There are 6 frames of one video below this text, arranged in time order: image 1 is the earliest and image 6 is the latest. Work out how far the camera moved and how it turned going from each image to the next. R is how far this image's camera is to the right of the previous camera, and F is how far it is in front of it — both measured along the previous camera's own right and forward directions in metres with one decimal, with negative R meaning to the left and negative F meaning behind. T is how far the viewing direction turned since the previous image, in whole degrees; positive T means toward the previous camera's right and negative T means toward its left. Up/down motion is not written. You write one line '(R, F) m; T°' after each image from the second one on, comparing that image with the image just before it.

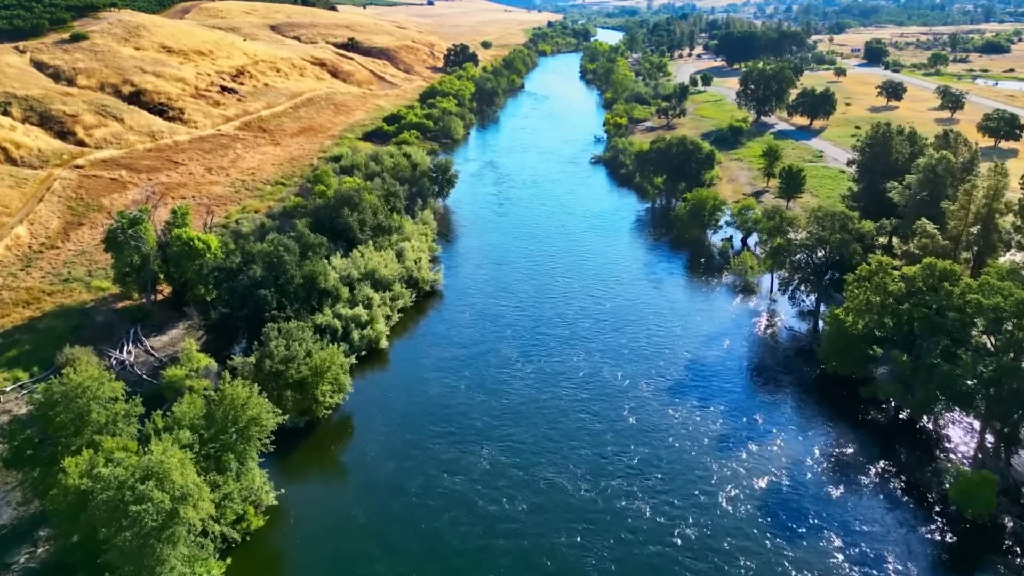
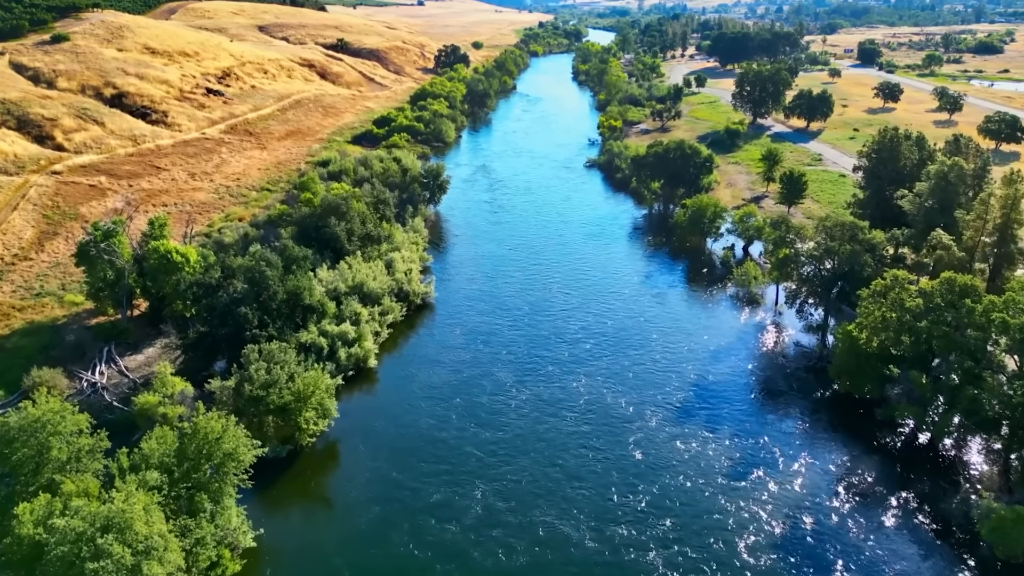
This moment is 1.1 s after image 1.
(-0.2, +2.4) m; +1°
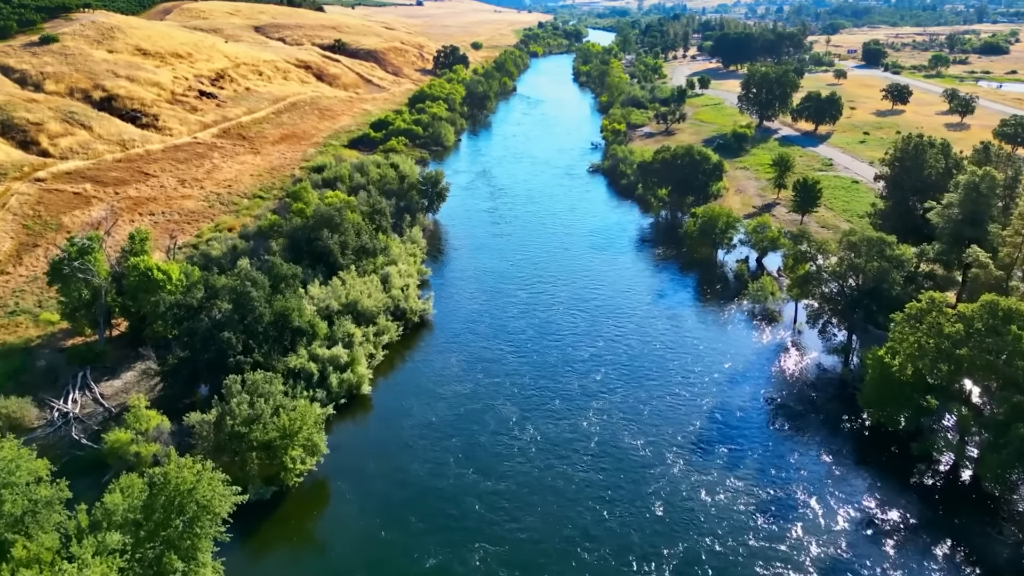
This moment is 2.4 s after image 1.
(-0.3, +3.1) m; 0°
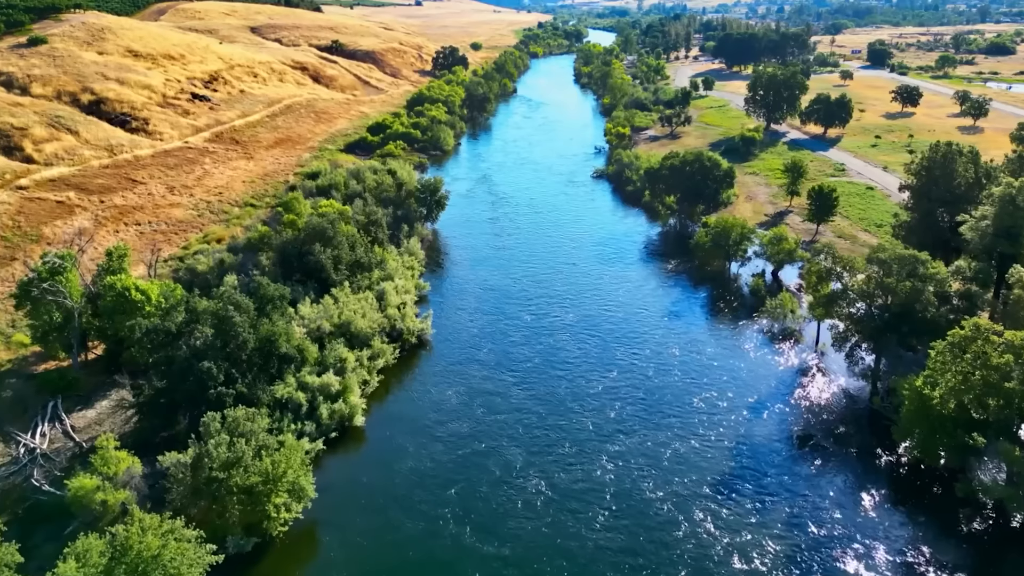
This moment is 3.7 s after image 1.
(-0.3, +3.1) m; 0°
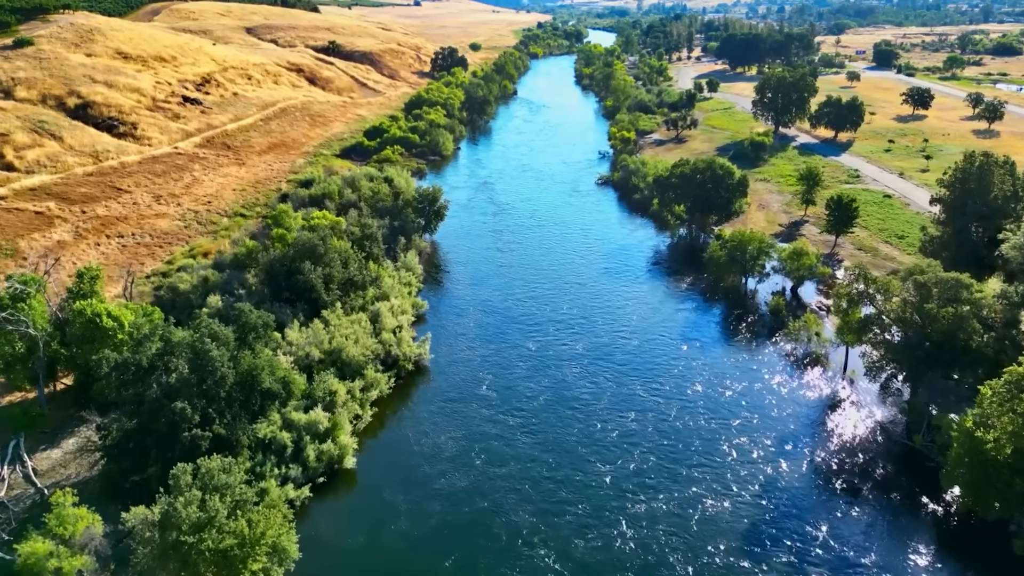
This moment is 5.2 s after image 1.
(-0.4, +3.5) m; 0°
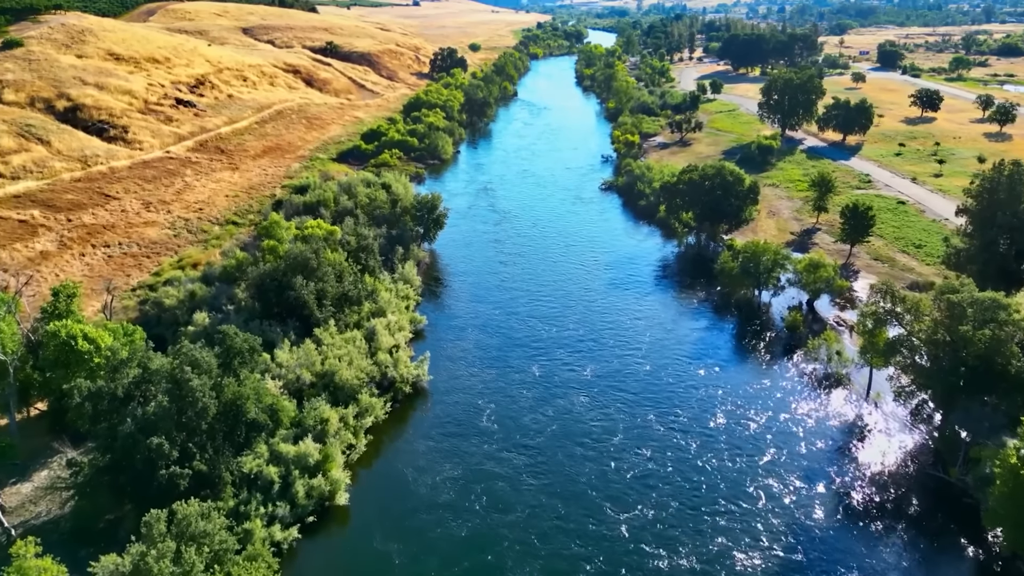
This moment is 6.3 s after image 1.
(-0.3, +2.6) m; 0°
